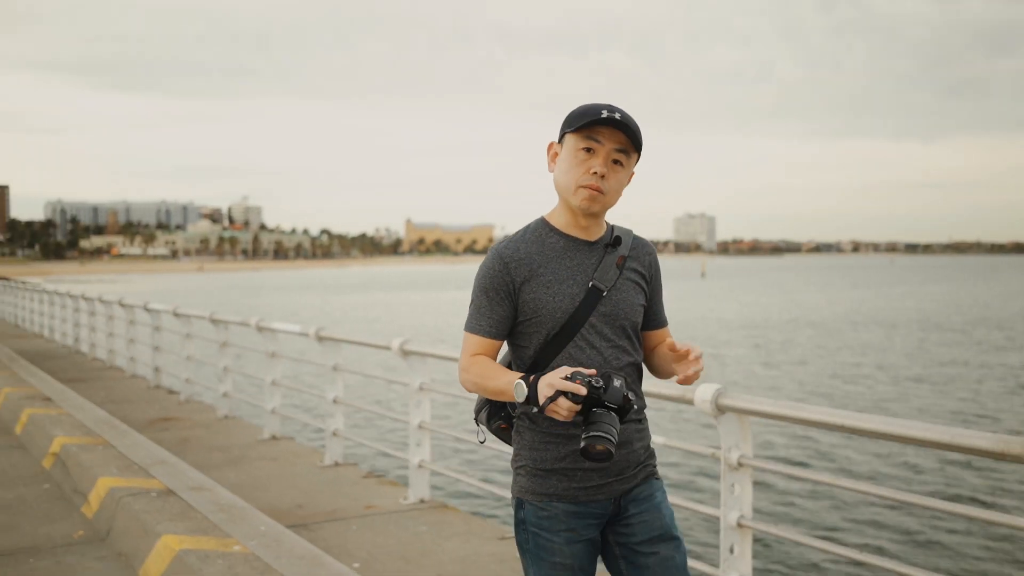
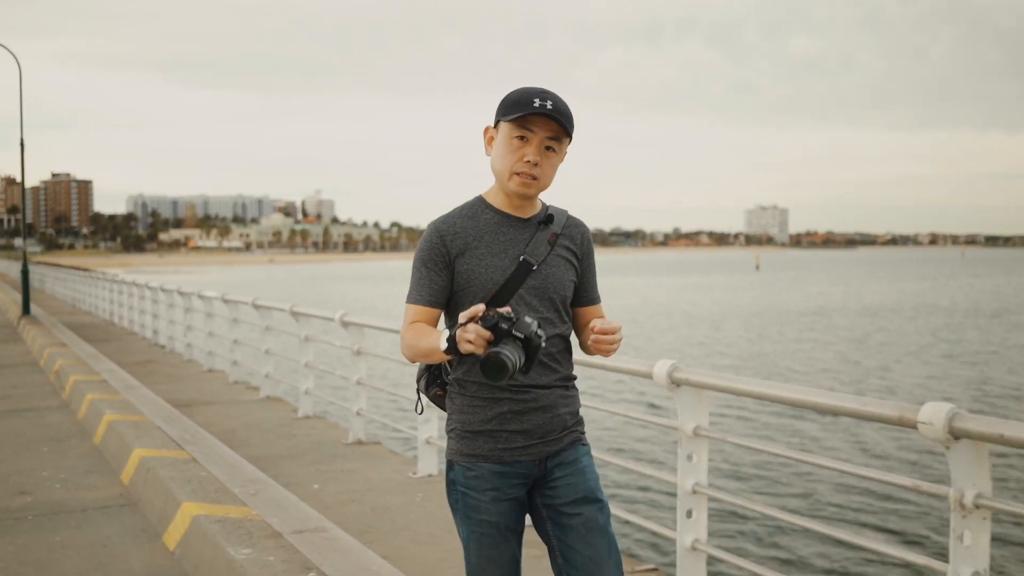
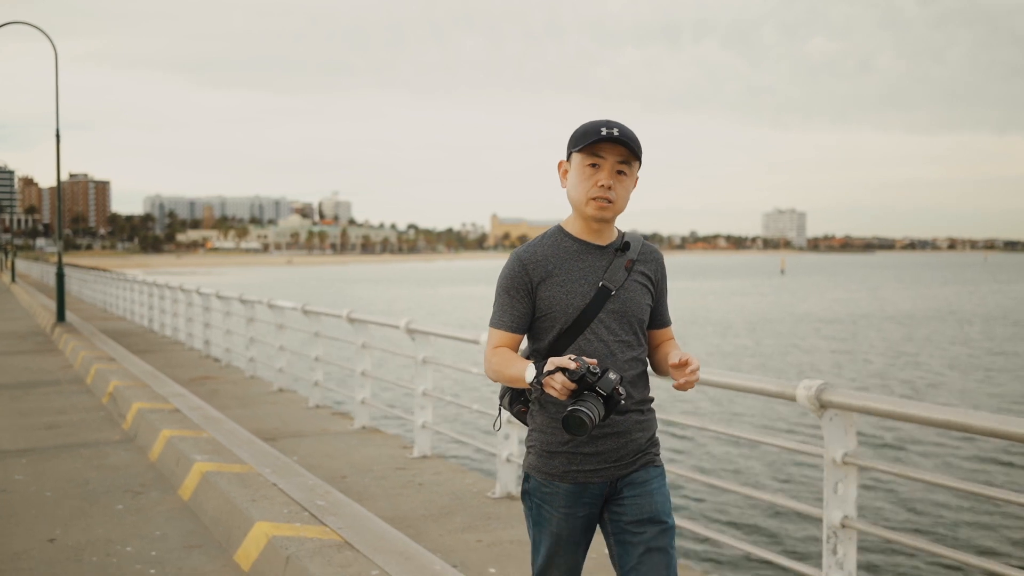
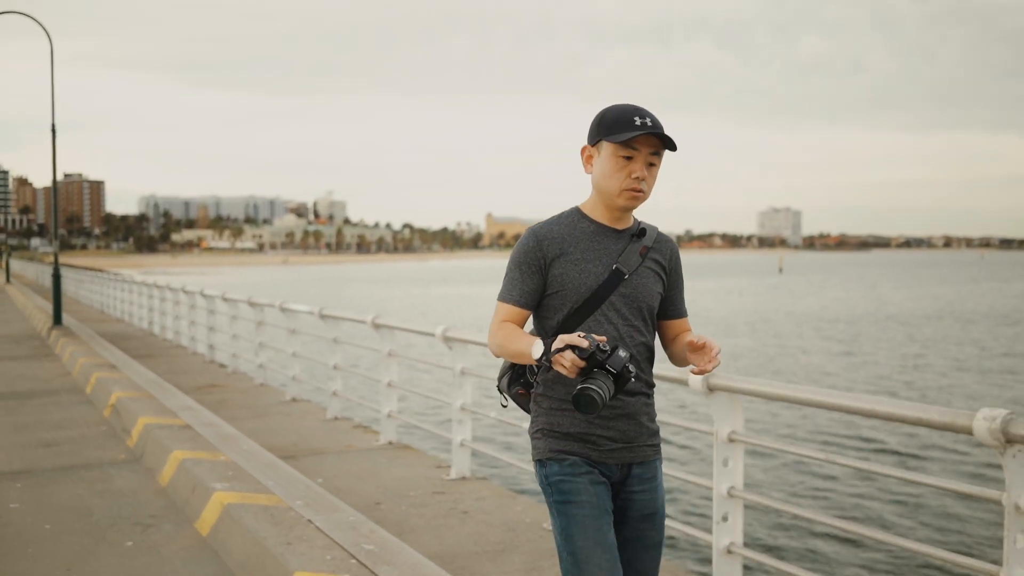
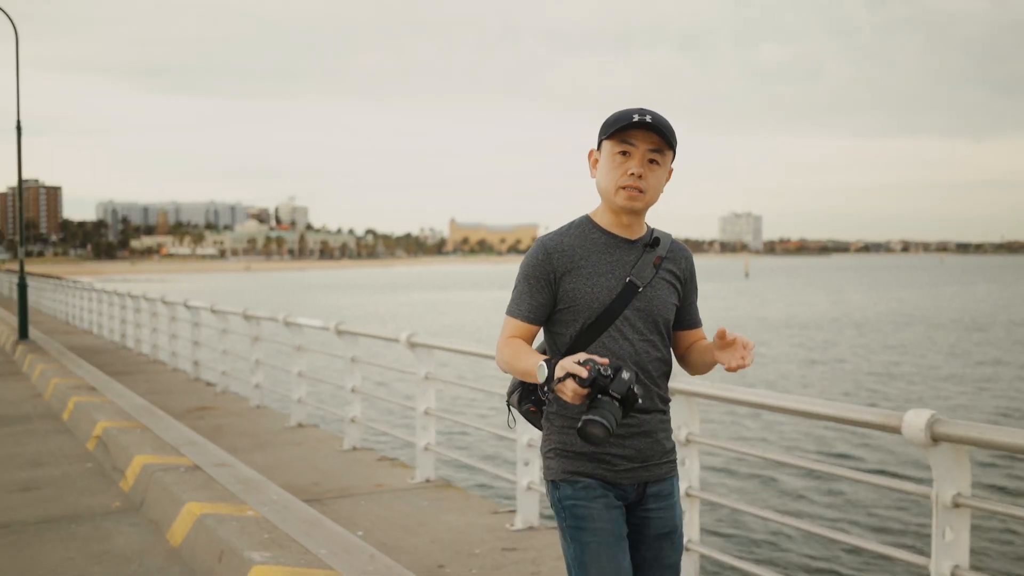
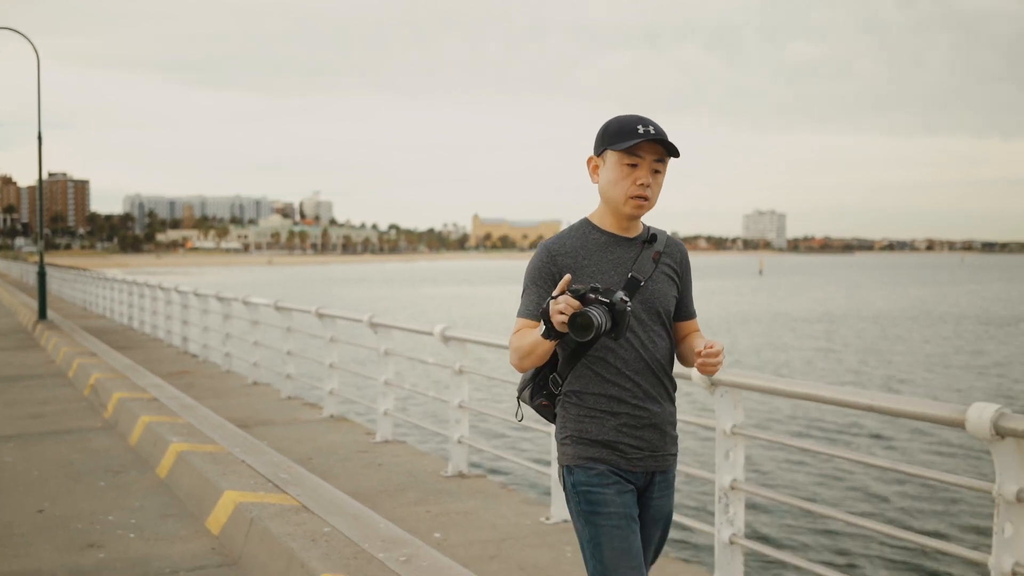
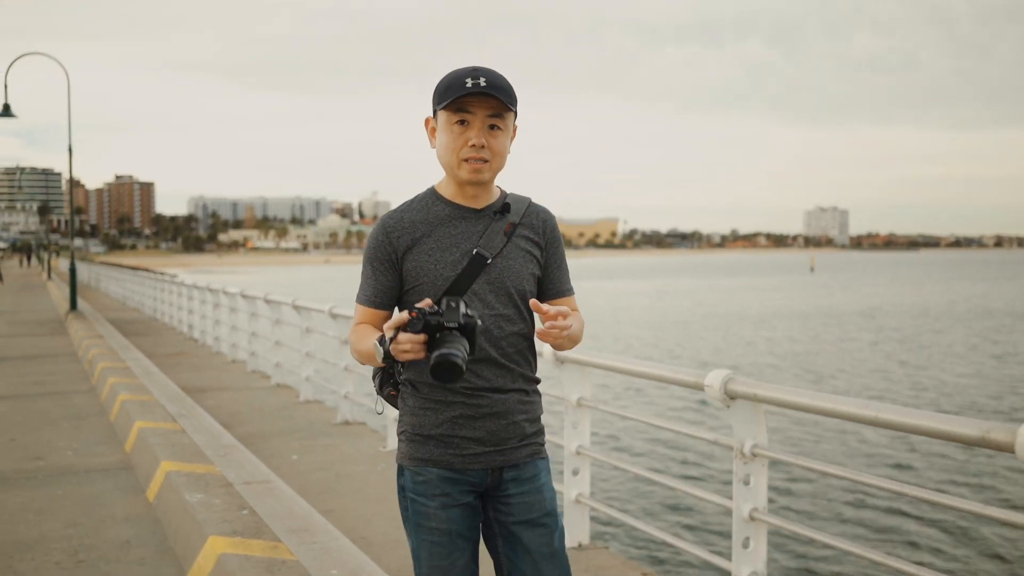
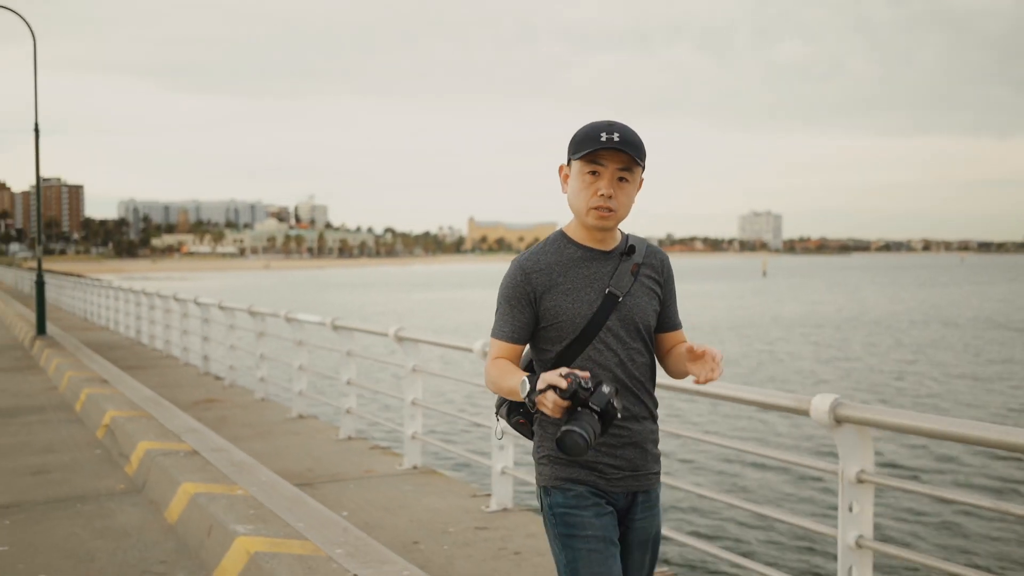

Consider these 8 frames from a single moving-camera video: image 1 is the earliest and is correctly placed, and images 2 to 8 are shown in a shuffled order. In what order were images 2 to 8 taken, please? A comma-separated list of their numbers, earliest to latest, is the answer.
5, 8, 4, 3, 6, 2, 7
